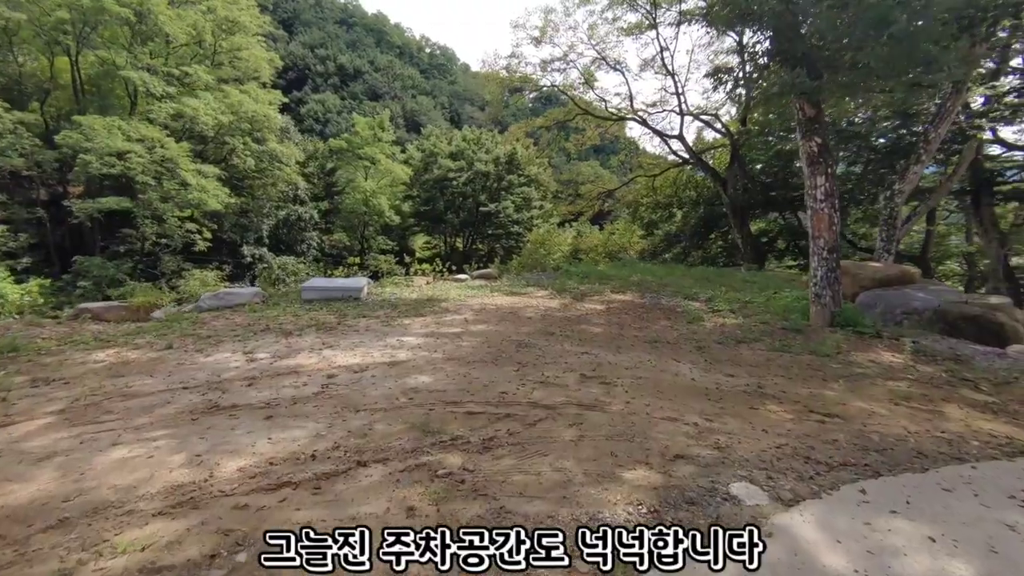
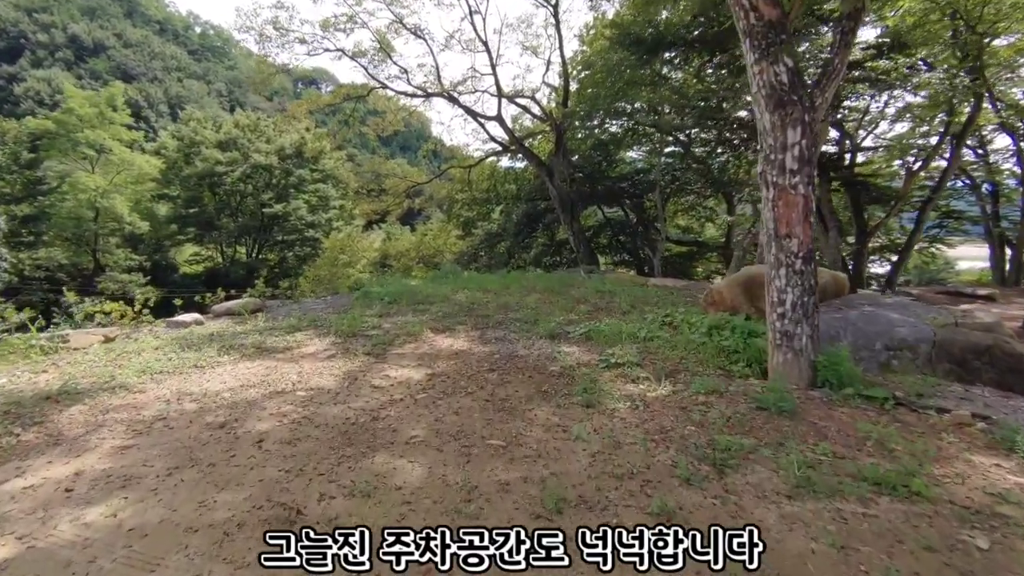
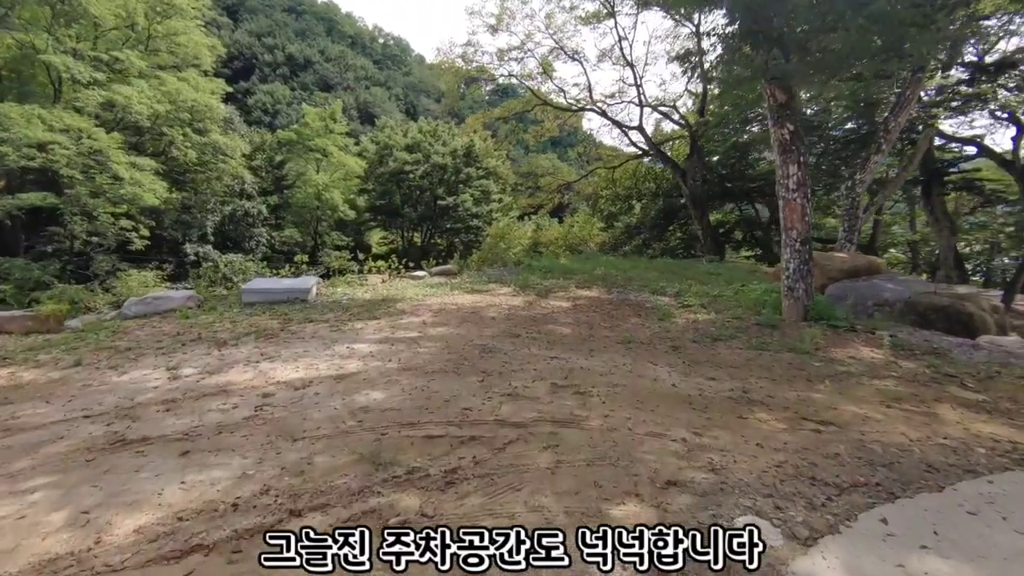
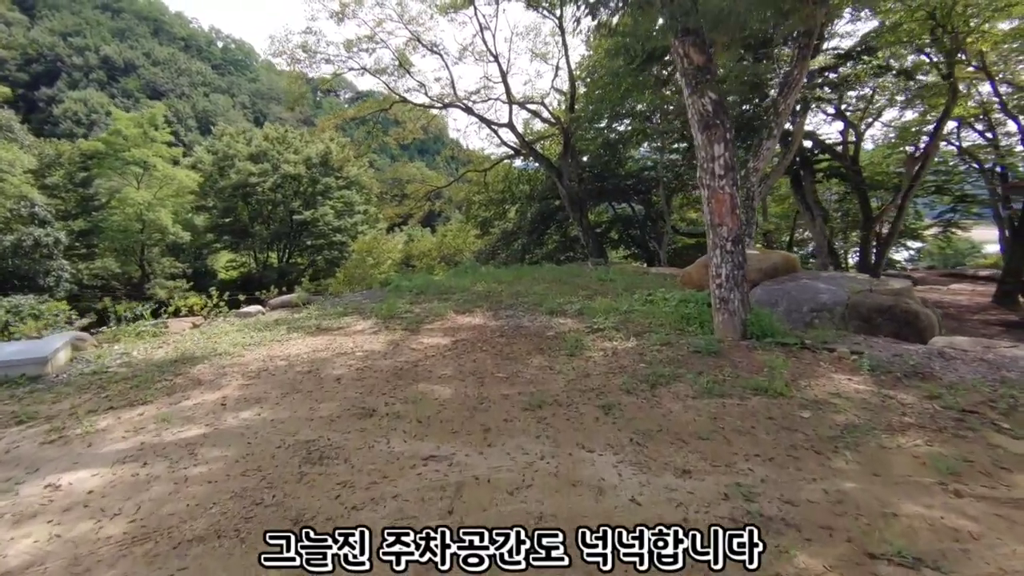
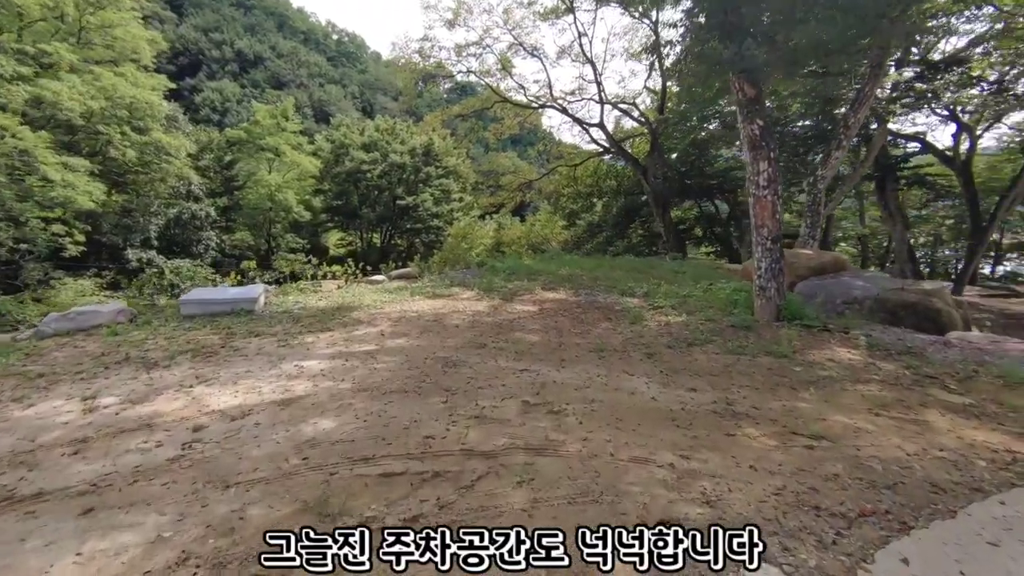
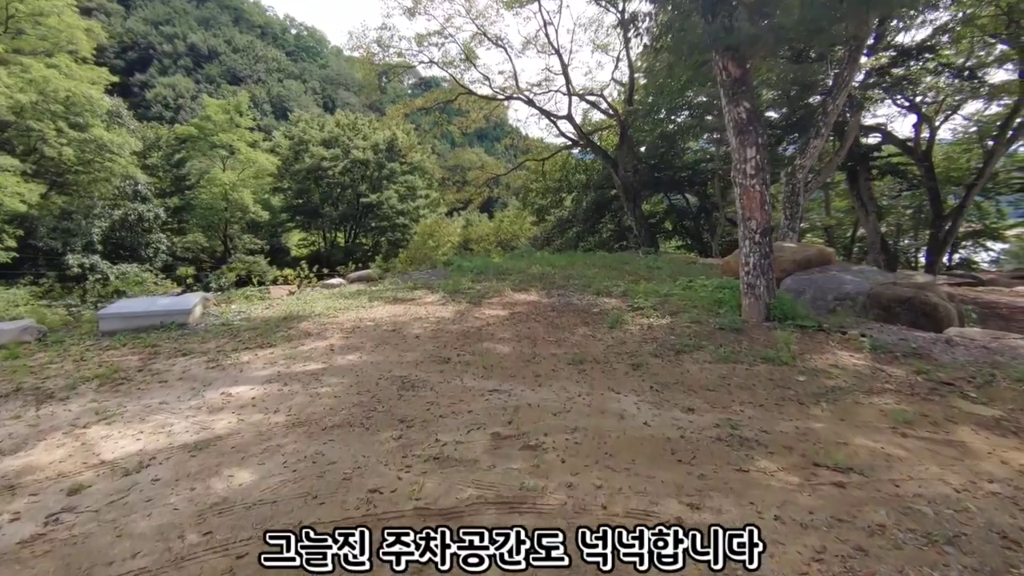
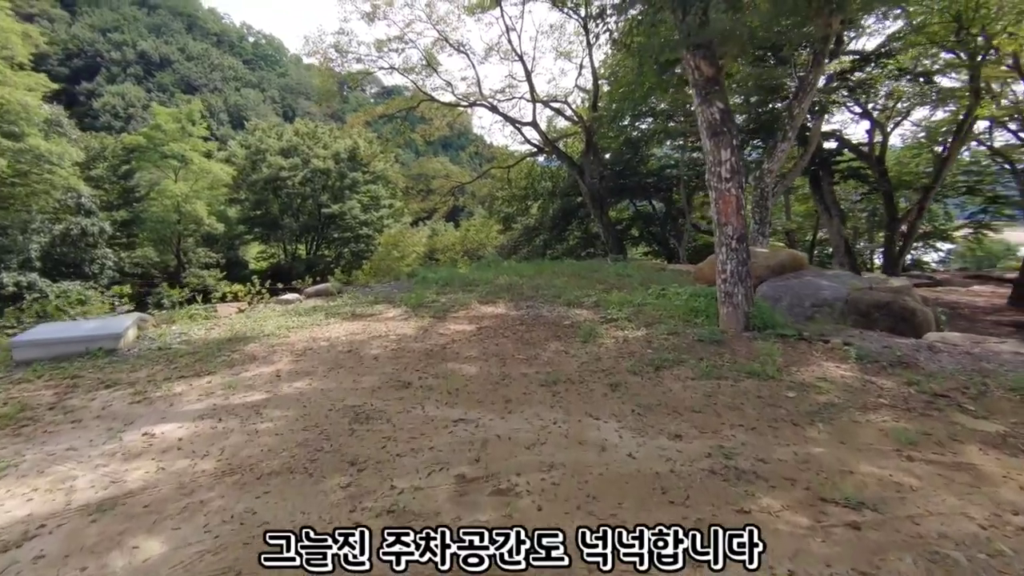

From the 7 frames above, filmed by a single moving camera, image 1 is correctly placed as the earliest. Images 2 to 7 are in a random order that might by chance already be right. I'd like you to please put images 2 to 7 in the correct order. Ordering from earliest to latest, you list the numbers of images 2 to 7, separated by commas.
3, 5, 6, 7, 4, 2
